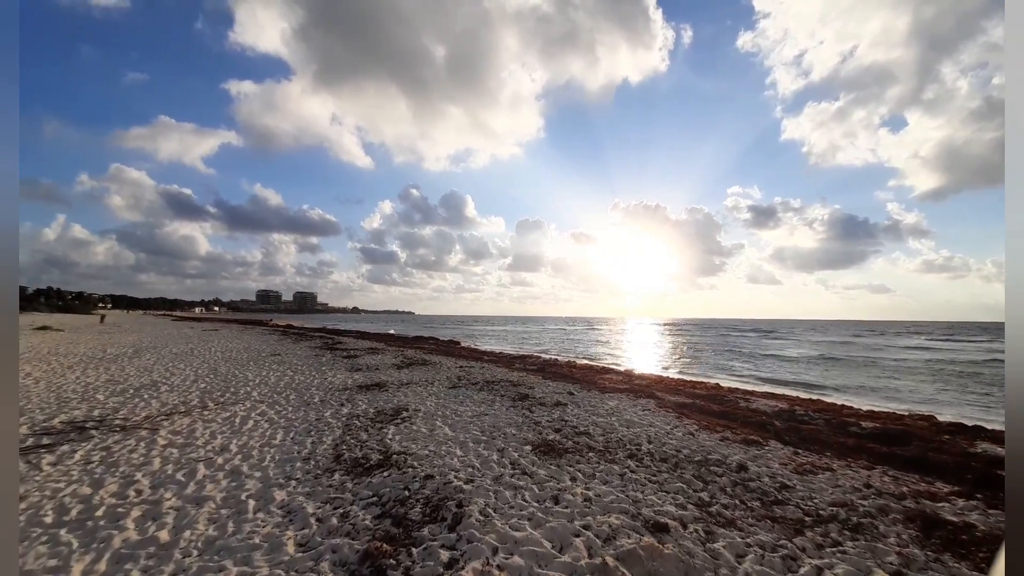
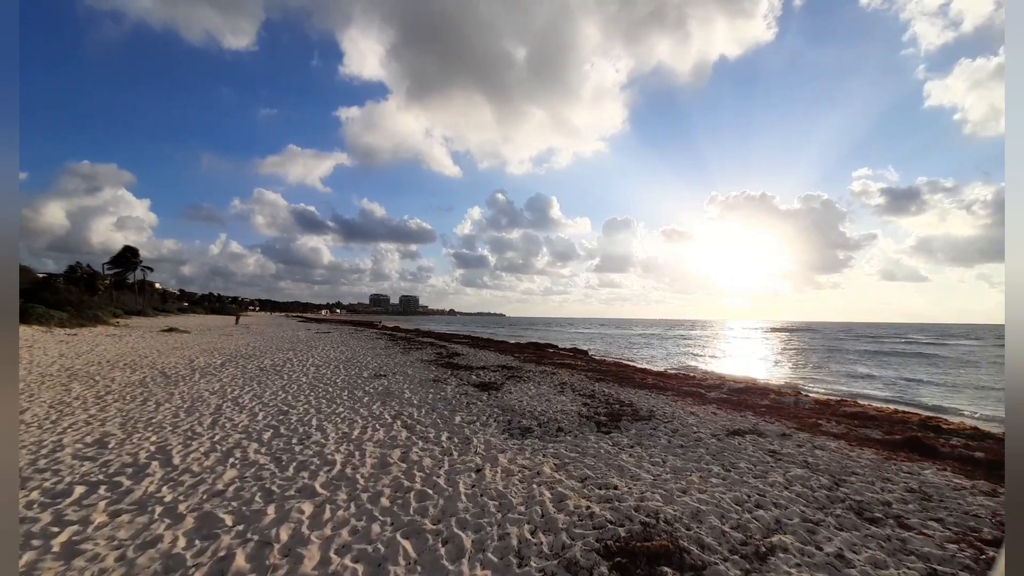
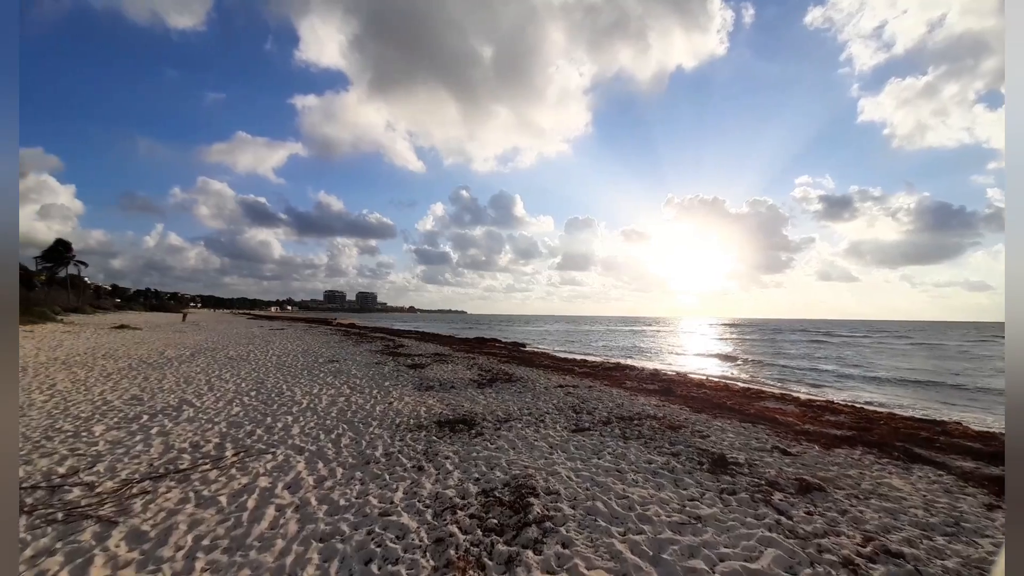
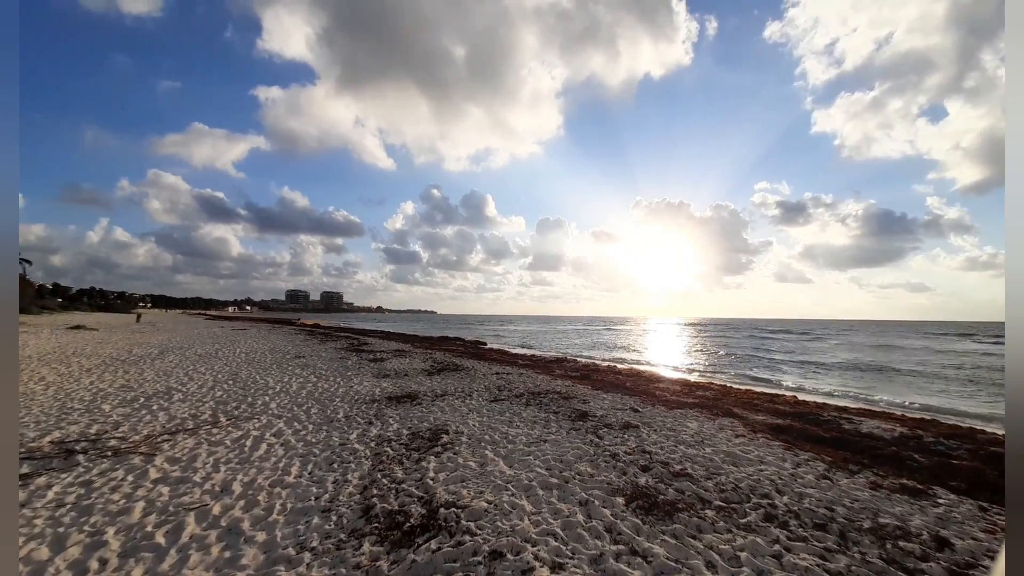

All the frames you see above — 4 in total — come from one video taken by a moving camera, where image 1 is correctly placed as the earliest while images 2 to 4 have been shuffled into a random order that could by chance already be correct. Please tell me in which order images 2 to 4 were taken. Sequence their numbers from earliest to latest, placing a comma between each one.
4, 3, 2
